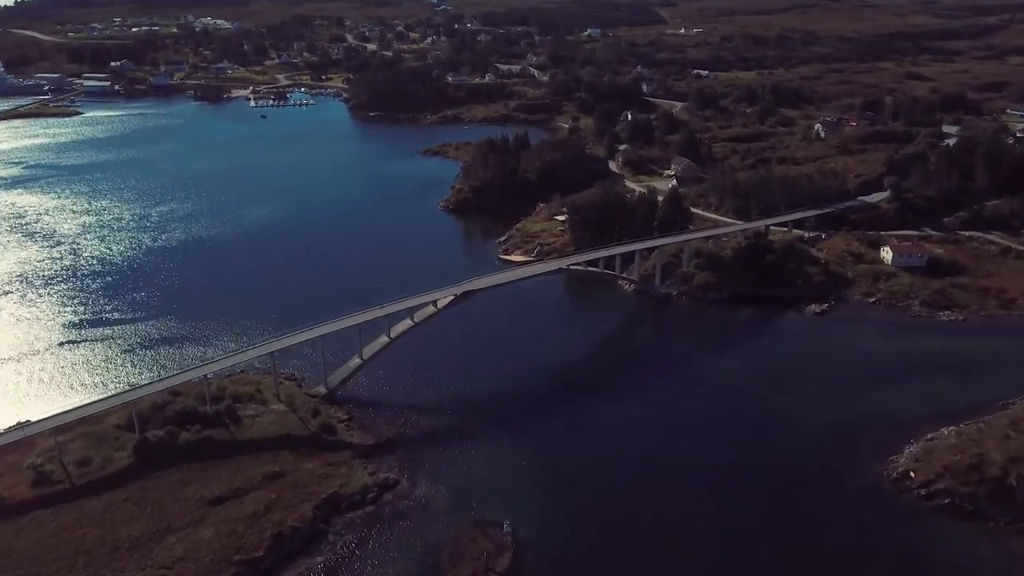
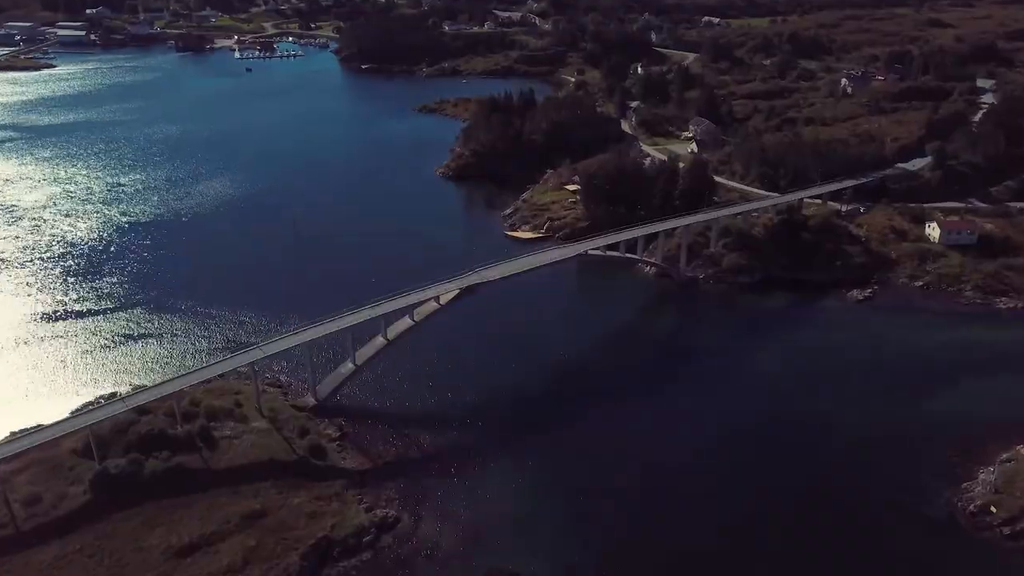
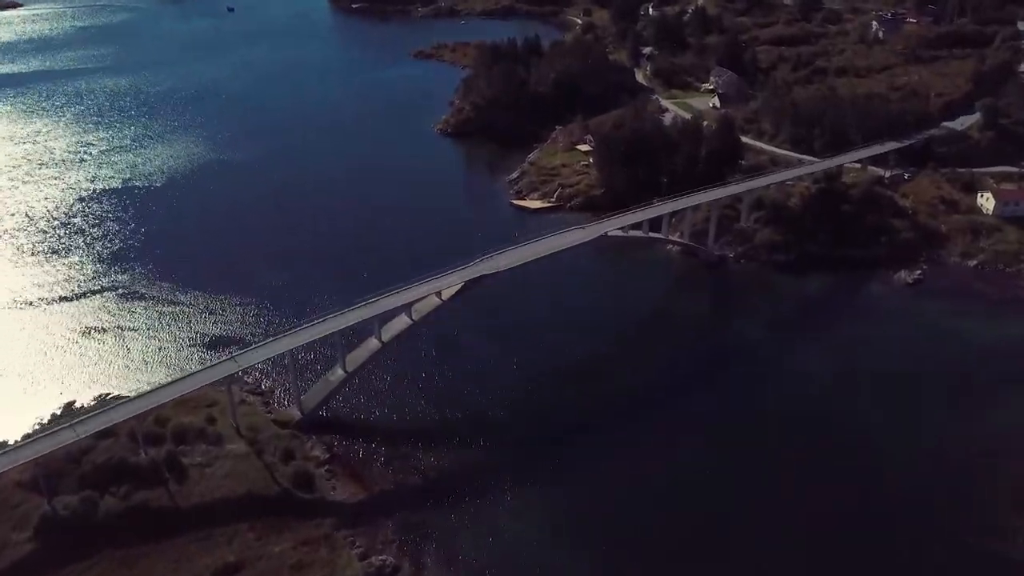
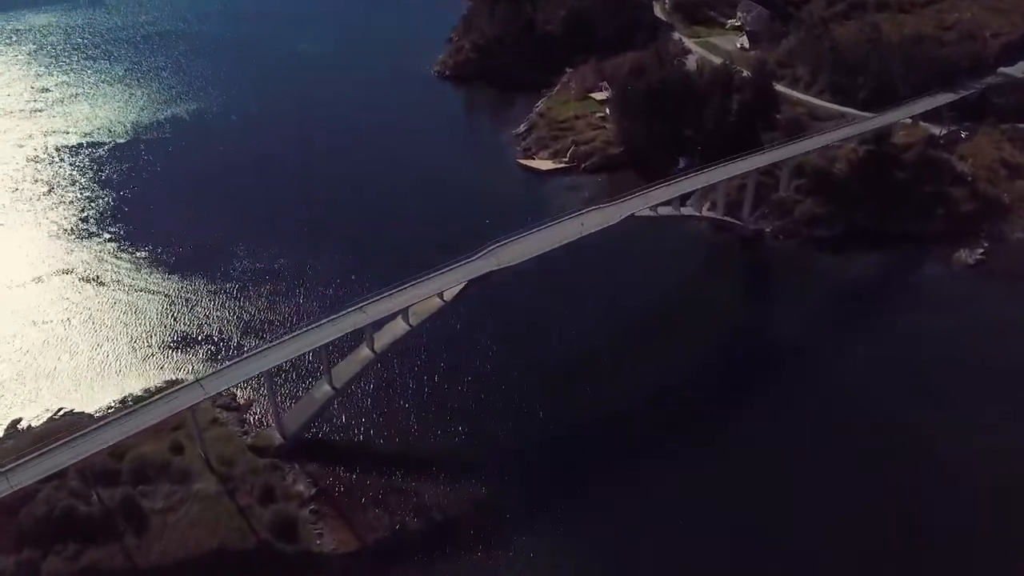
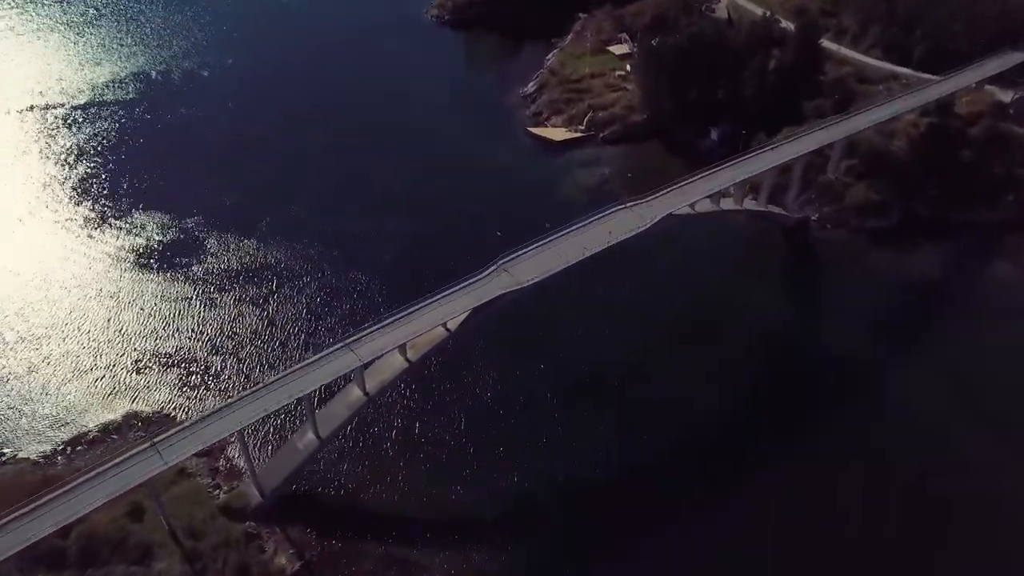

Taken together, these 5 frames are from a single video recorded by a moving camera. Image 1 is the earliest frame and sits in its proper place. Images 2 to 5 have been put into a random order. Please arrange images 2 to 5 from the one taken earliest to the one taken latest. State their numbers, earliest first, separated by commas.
2, 3, 4, 5
